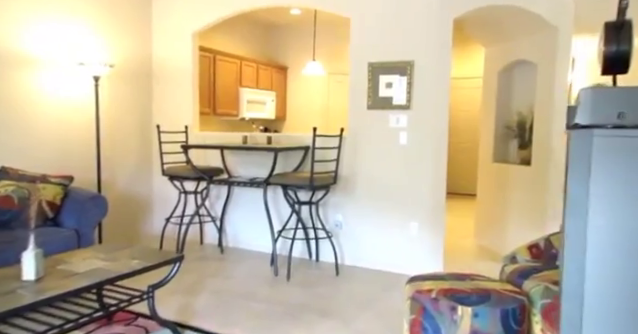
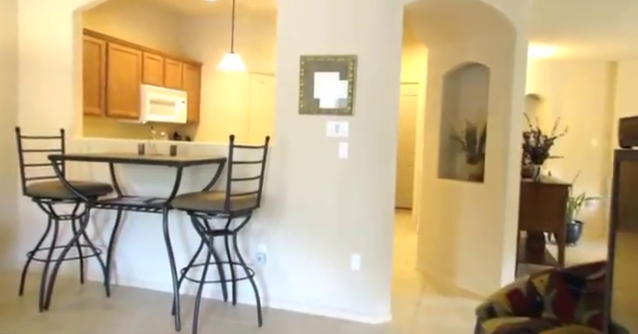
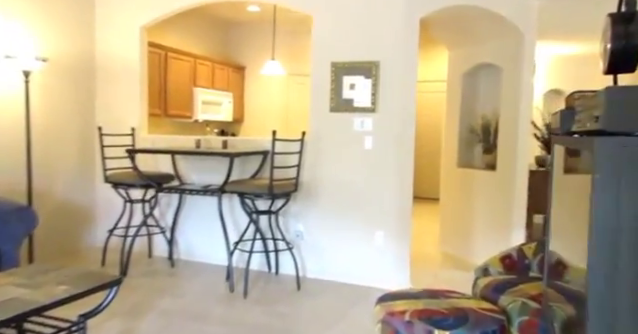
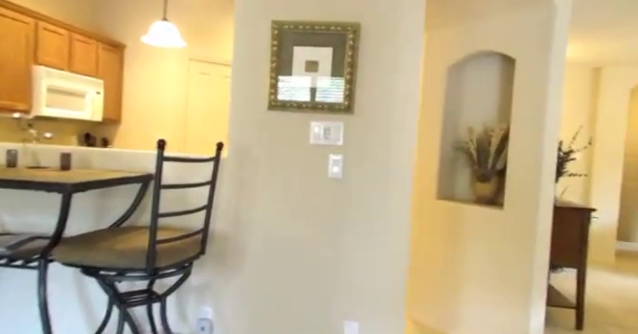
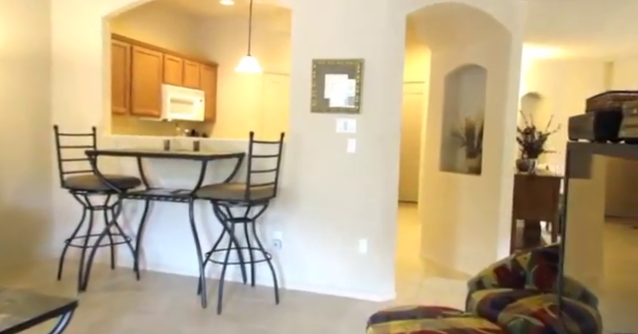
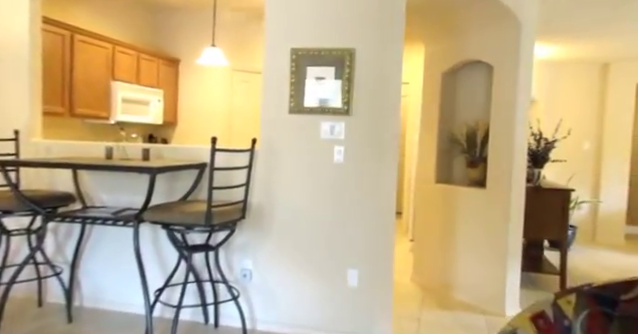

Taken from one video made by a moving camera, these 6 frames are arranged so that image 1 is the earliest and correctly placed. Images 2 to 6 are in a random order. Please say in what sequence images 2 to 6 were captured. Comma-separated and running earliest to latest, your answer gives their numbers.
3, 5, 2, 6, 4
